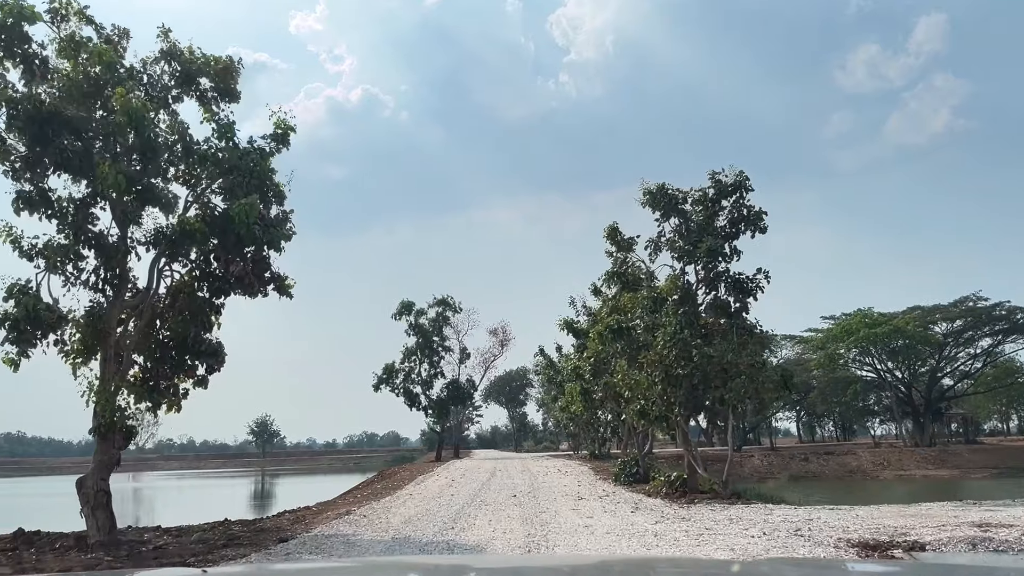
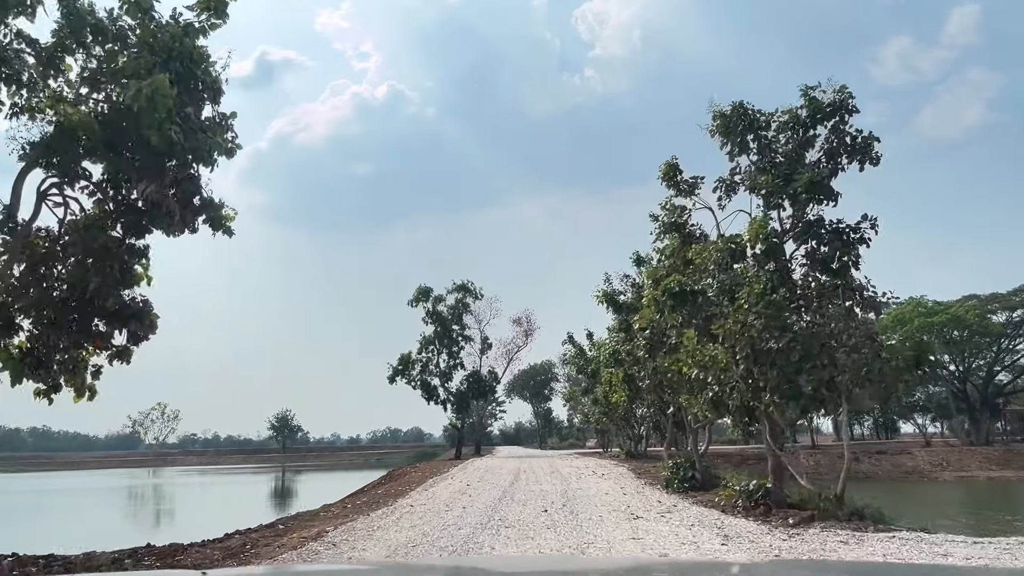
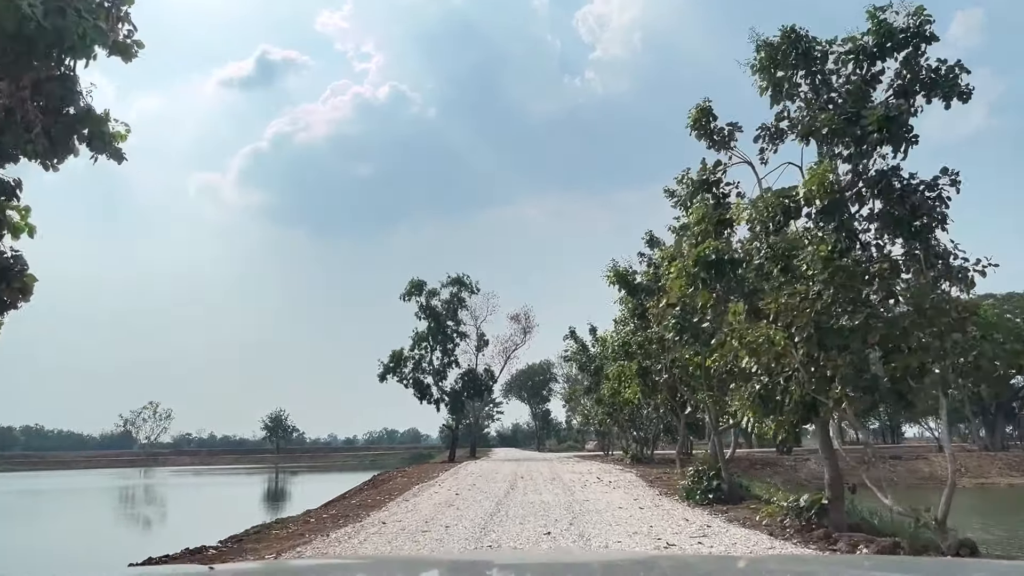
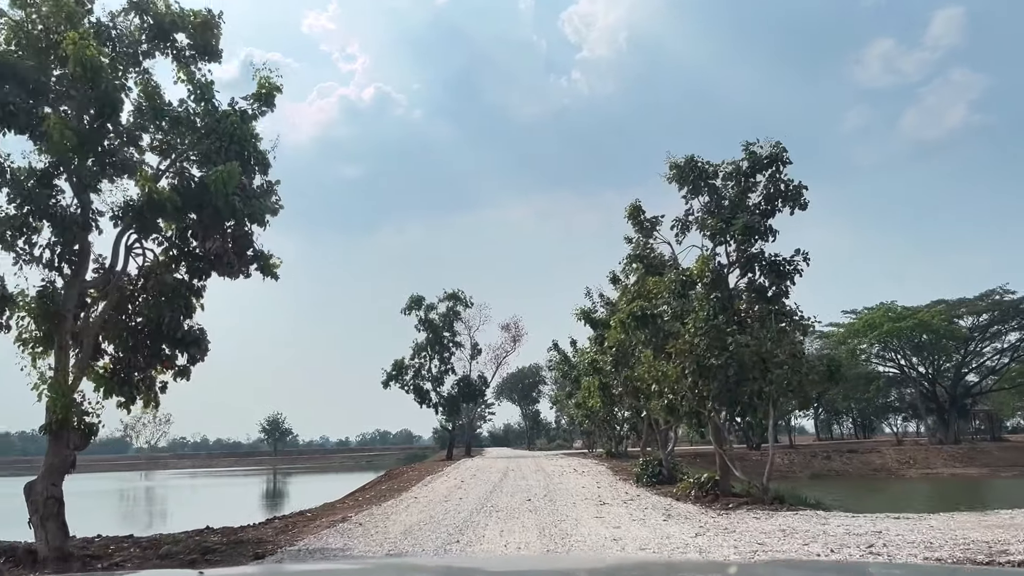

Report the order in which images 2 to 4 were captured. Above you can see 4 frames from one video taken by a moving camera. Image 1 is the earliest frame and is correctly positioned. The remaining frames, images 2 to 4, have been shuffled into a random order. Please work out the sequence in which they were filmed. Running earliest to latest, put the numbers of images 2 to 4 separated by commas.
4, 2, 3
